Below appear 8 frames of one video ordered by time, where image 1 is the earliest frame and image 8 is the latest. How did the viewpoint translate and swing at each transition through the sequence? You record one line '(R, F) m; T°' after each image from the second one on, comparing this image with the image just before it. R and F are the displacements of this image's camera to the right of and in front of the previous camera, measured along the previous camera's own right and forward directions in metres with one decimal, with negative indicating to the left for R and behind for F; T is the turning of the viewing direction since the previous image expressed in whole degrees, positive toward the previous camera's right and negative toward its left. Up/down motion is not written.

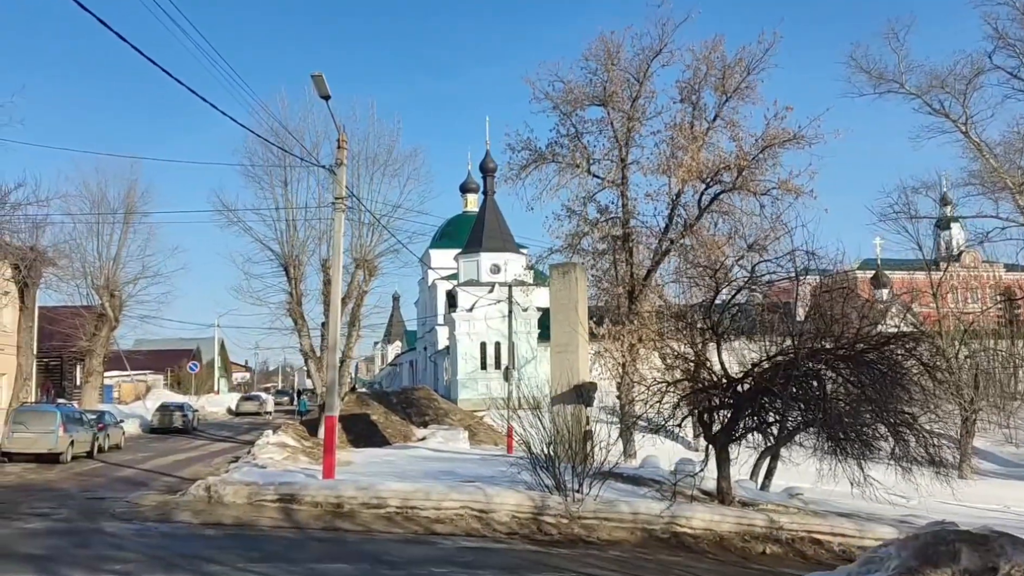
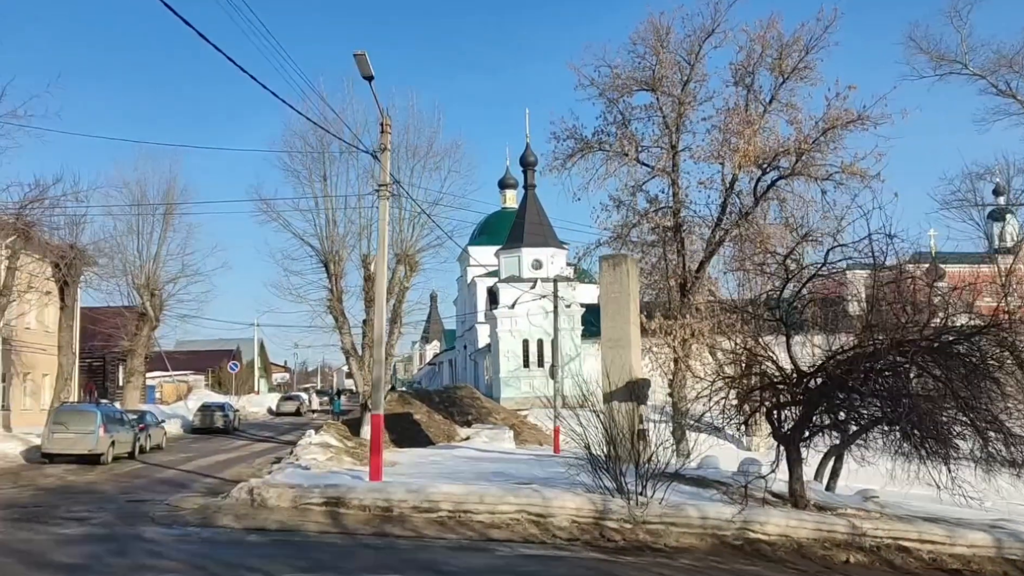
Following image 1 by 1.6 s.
(-0.3, +0.9) m; -2°
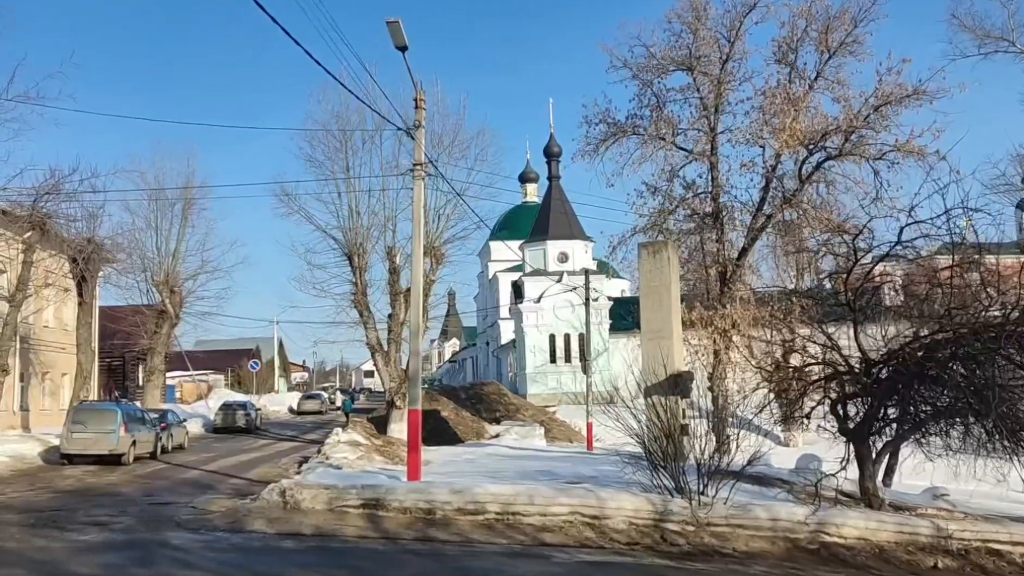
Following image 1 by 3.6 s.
(-0.4, +1.0) m; -1°
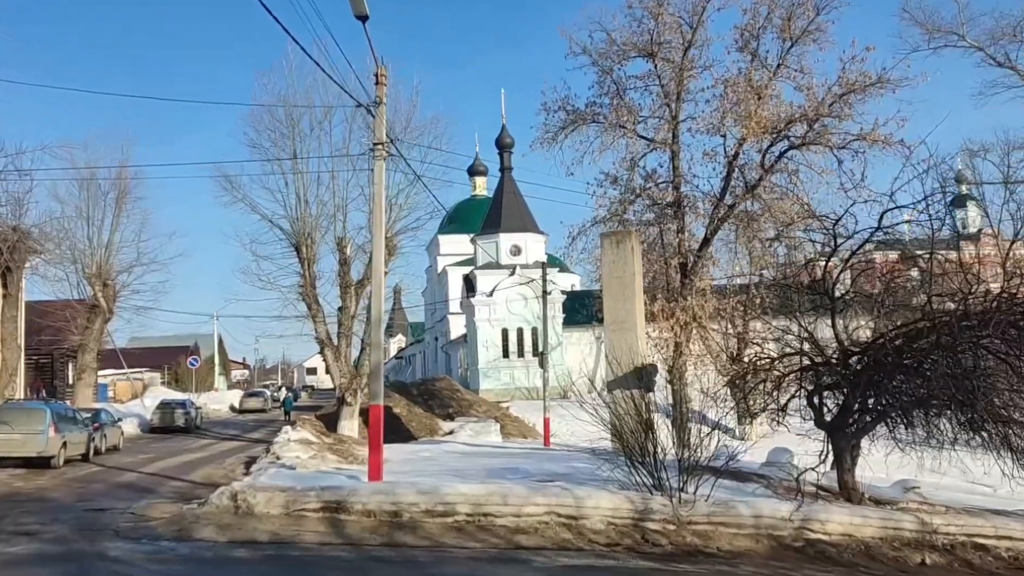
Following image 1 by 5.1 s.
(-0.3, +0.8) m; +3°
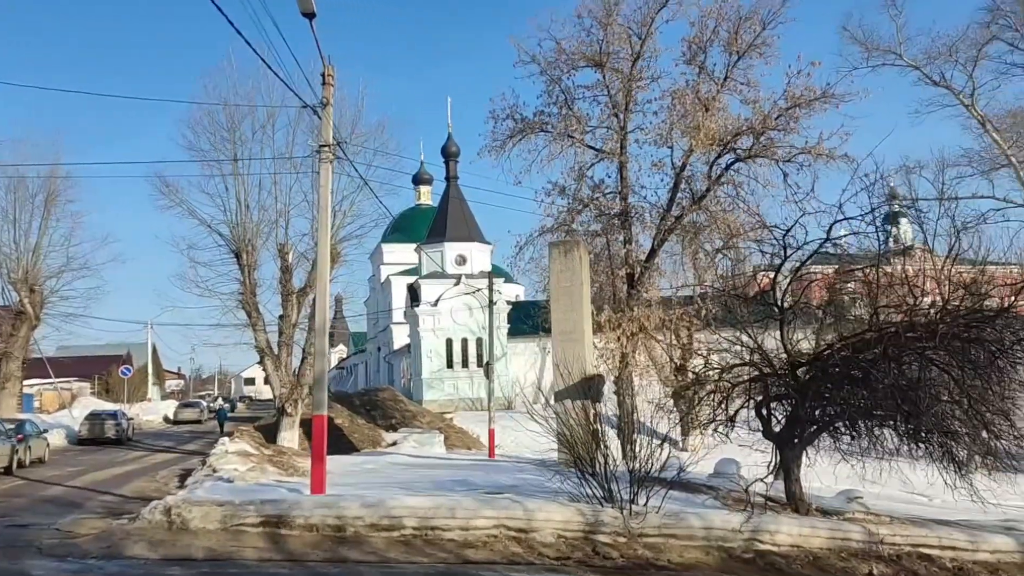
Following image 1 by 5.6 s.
(-0.1, +0.2) m; +3°
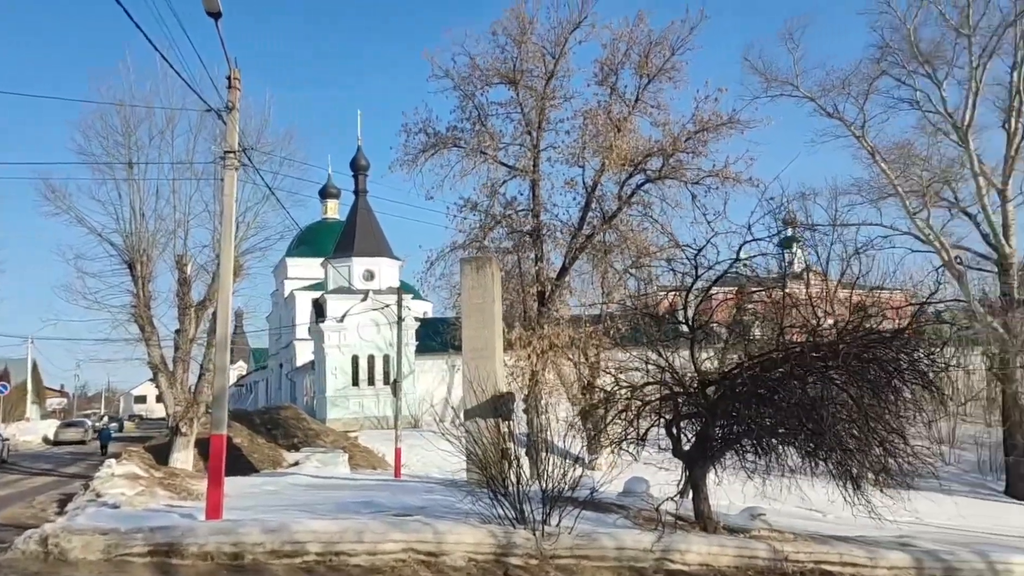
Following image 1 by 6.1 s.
(-0.1, +0.2) m; +5°
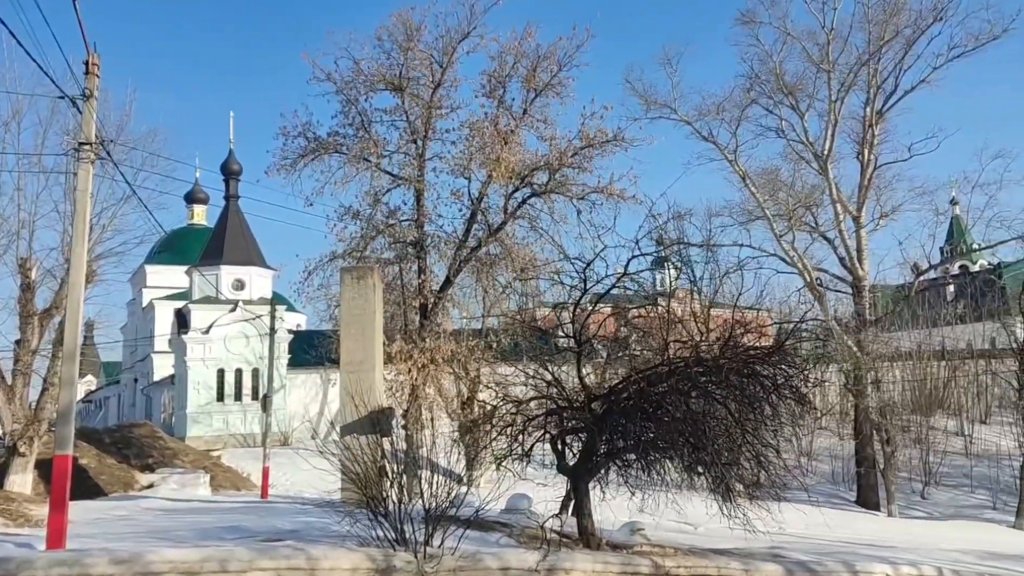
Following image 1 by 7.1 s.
(-0.1, +0.5) m; +7°
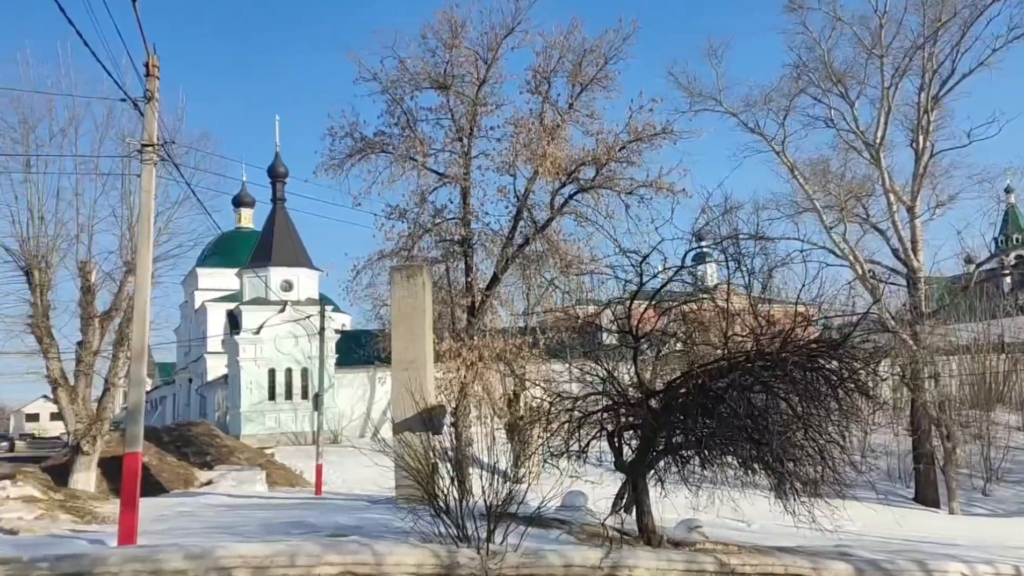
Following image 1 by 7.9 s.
(-0.2, +0.1) m; -2°
